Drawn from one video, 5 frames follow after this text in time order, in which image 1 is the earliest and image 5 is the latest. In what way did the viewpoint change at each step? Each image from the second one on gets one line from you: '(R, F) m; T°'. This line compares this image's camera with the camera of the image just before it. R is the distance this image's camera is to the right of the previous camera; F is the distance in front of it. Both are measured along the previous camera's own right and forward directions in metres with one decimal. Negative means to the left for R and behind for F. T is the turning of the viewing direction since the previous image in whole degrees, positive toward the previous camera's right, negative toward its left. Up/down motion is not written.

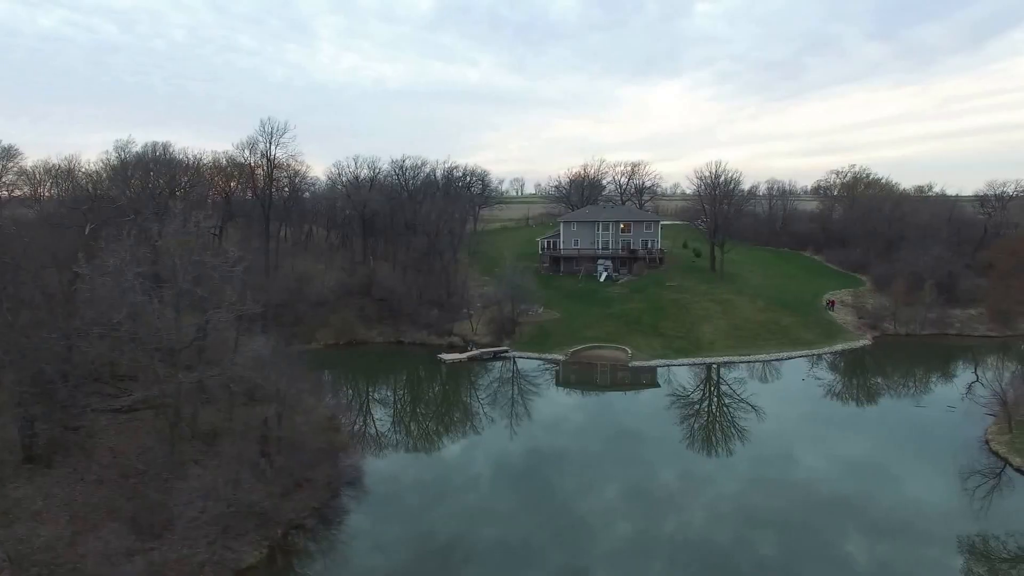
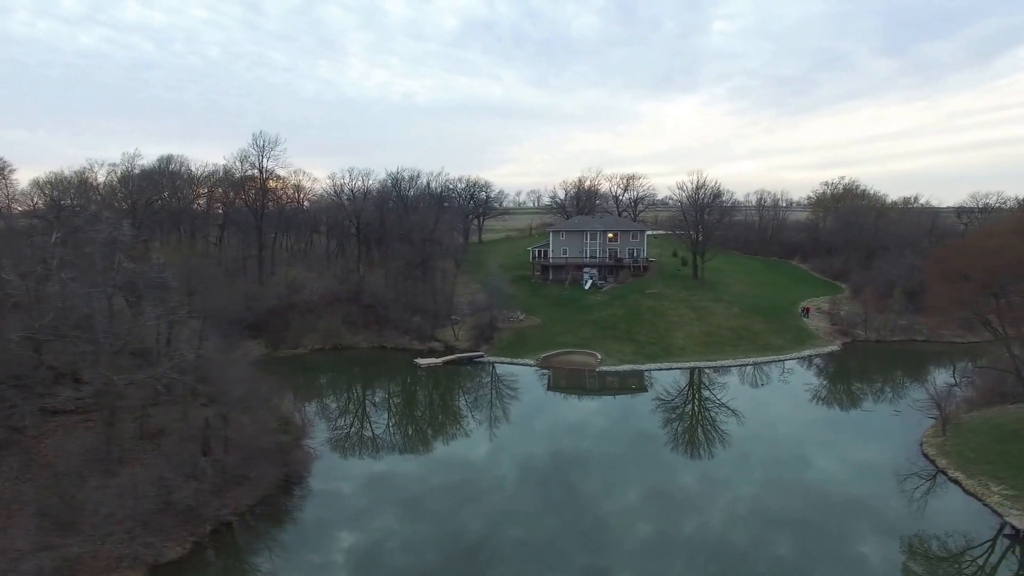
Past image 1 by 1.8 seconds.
(+2.3, -1.3) m; -1°
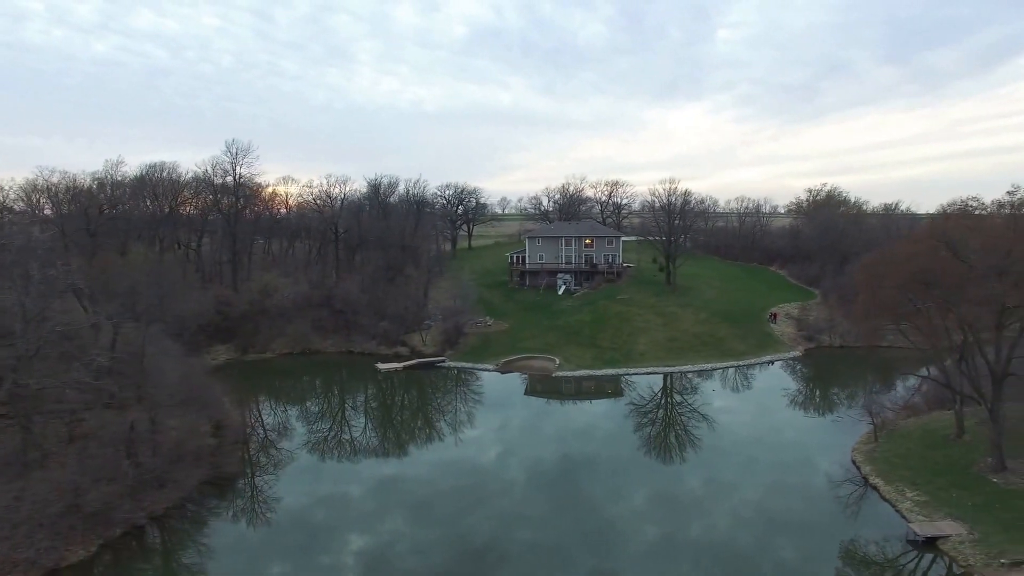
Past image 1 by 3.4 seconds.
(+2.6, -0.3) m; -1°
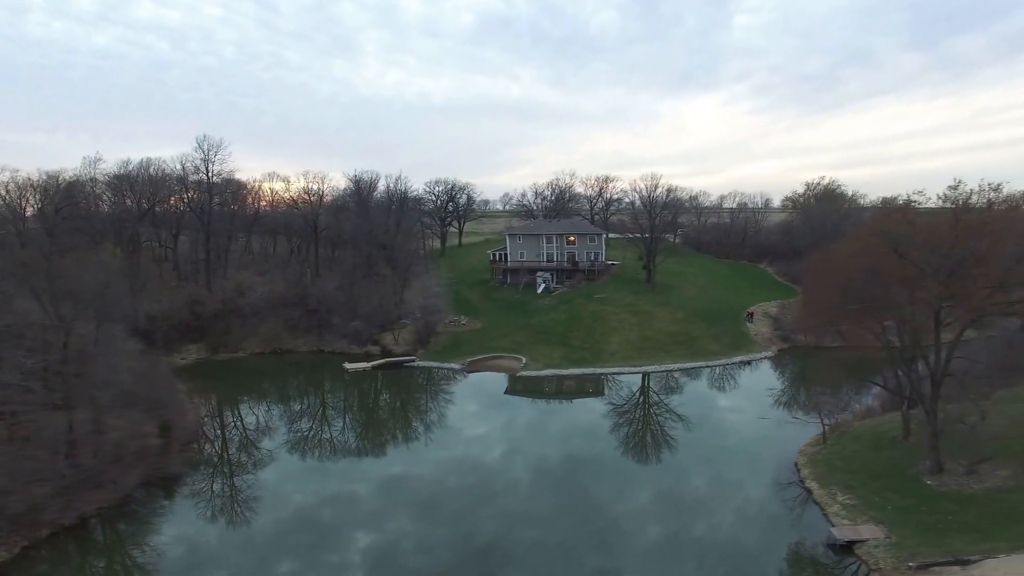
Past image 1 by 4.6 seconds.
(+2.1, +0.5) m; 0°
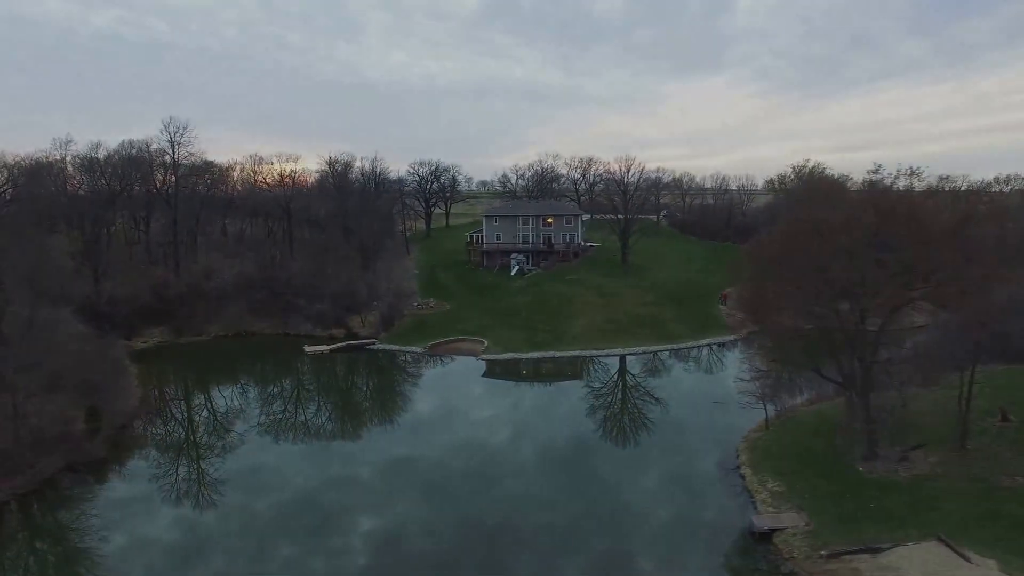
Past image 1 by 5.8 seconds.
(+2.2, +0.6) m; 0°
